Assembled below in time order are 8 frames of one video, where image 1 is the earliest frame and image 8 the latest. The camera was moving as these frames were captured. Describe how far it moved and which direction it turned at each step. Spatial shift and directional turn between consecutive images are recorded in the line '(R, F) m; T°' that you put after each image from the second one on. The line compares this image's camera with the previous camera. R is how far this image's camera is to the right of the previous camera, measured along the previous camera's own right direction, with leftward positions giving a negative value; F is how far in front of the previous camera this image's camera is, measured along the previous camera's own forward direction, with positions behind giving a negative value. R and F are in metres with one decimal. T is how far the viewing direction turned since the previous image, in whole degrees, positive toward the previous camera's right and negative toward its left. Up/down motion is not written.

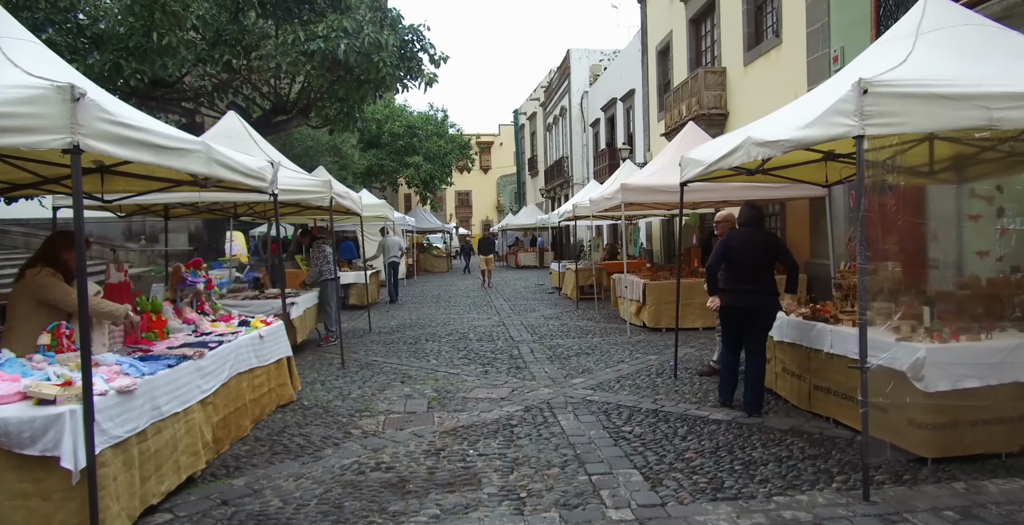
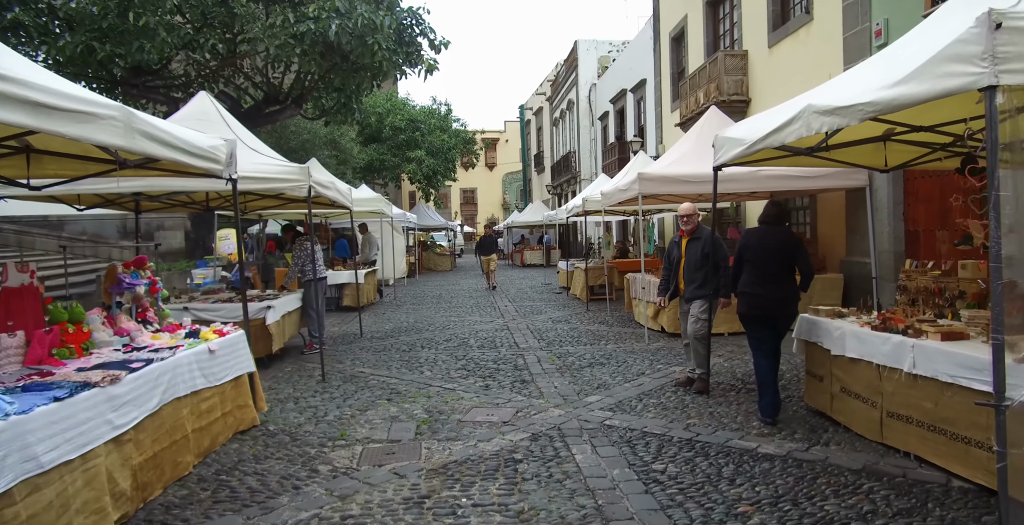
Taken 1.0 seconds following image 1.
(0.0, +0.9) m; -1°
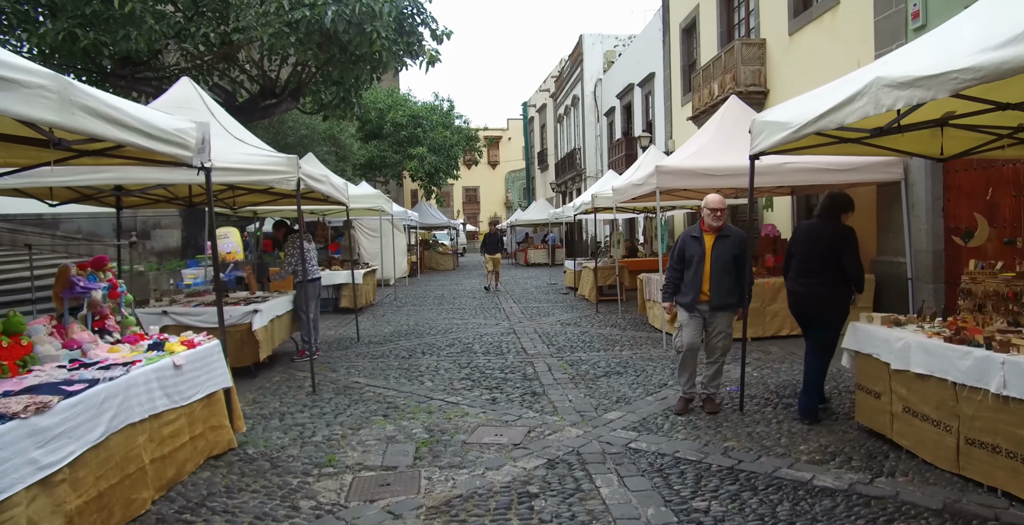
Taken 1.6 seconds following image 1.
(-0.1, +0.6) m; 0°
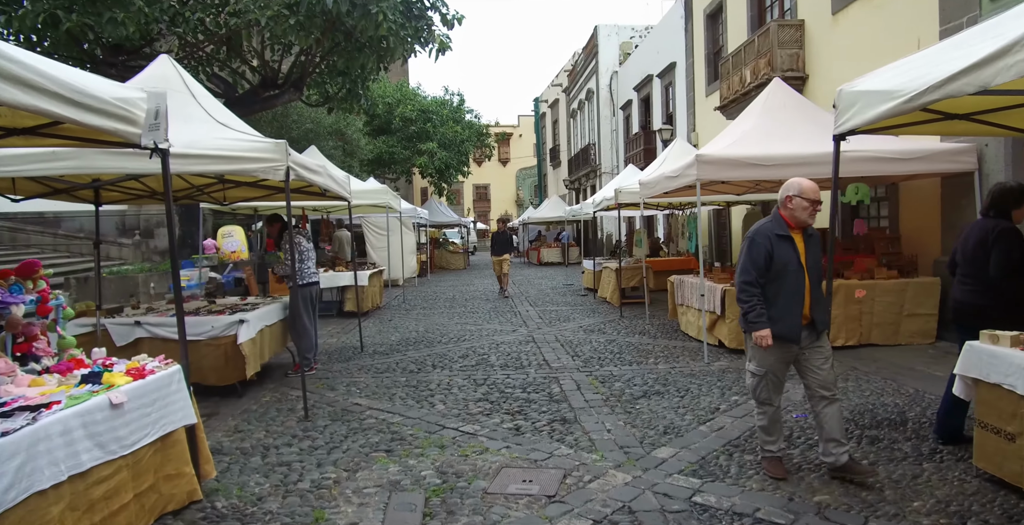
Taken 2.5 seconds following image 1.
(-0.1, +0.8) m; -1°
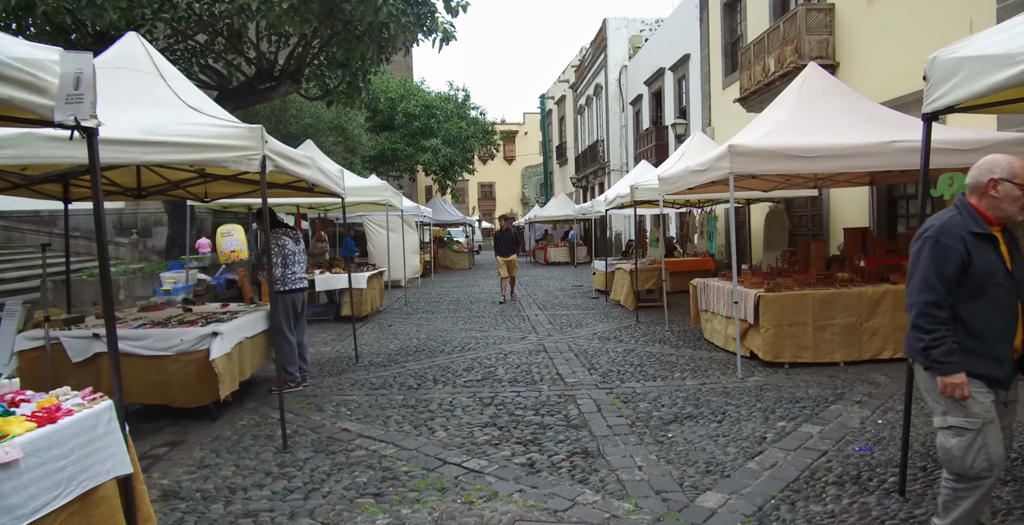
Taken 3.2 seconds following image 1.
(0.0, +0.7) m; 0°
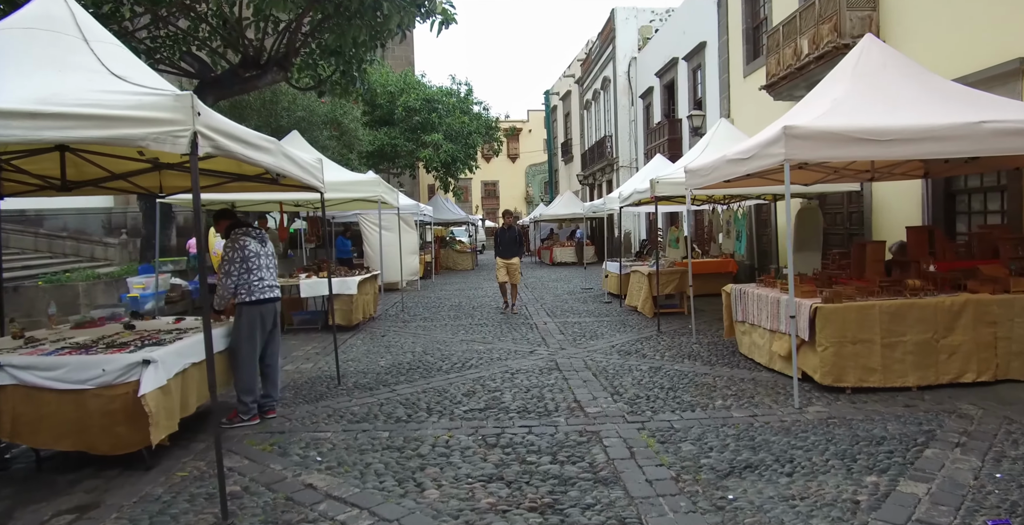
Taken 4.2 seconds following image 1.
(0.0, +1.0) m; 0°
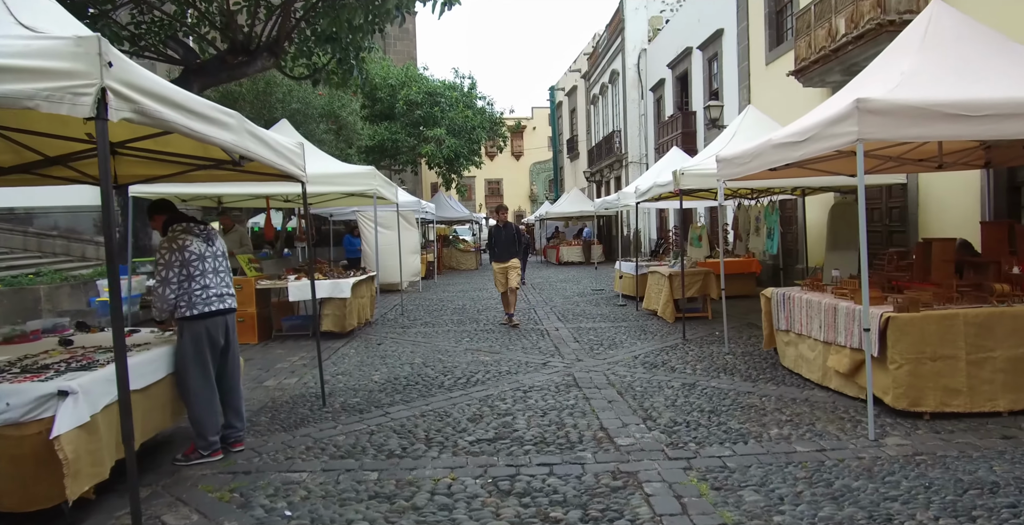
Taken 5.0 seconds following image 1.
(-0.1, +0.8) m; 0°
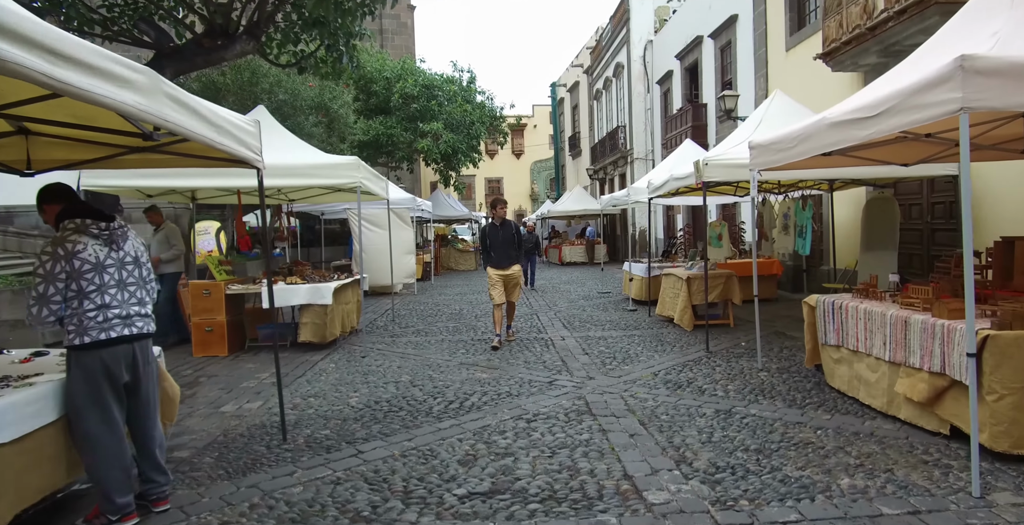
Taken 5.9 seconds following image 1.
(0.0, +0.9) m; 0°
